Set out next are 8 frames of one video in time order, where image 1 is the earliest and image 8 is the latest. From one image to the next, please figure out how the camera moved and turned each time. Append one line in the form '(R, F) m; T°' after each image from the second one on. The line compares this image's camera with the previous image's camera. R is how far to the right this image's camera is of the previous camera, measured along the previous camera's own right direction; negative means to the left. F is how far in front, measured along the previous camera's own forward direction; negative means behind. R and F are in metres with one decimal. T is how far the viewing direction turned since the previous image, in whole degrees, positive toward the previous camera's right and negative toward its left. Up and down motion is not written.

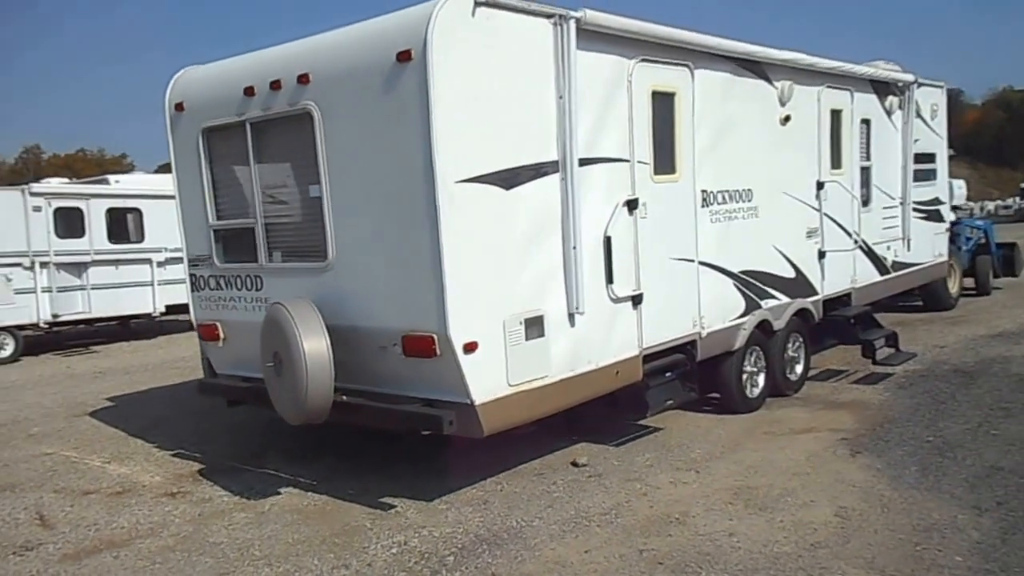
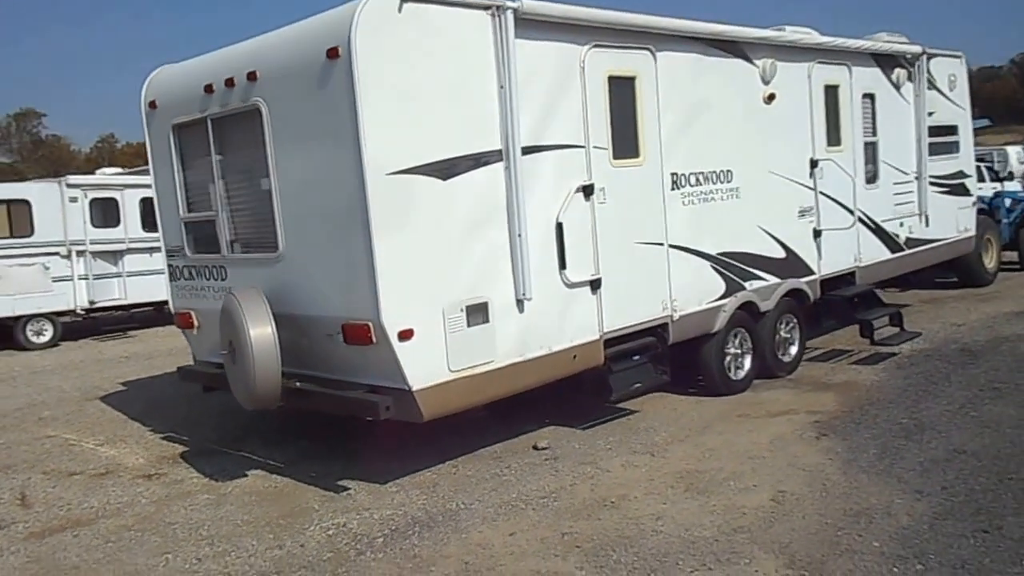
(+0.7, 0.0) m; -5°
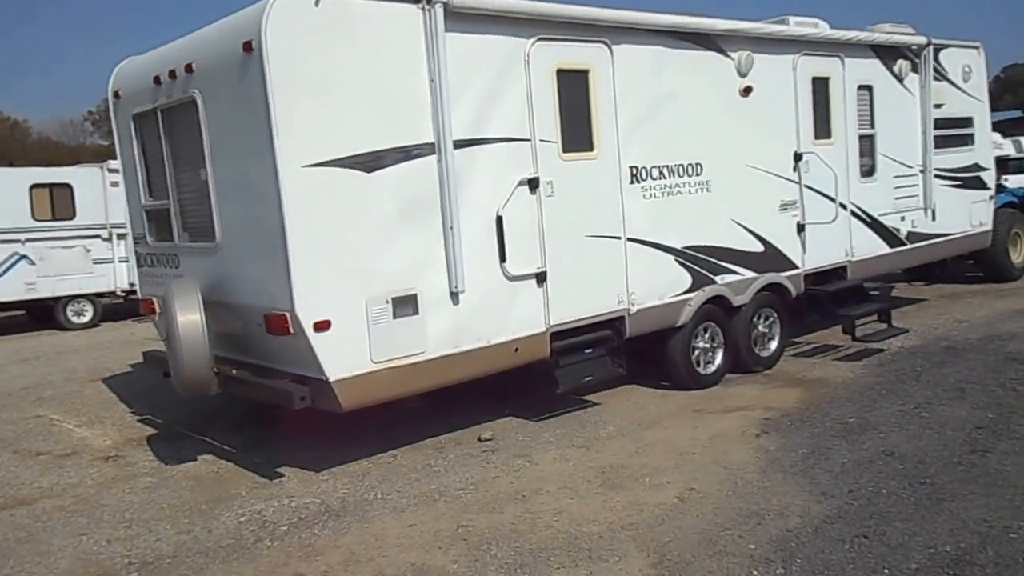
(+0.9, 0.0) m; -5°
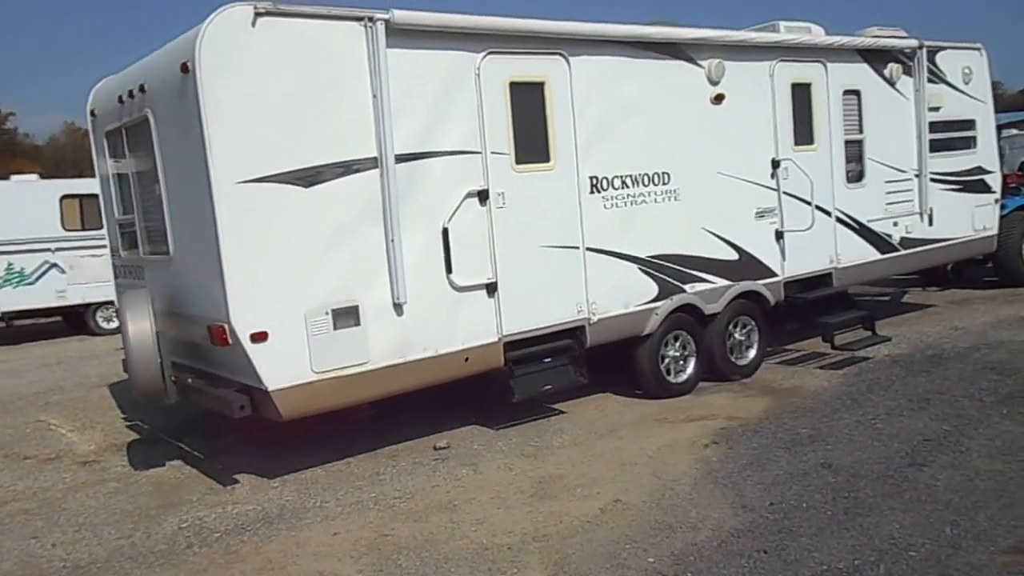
(+0.7, -0.1) m; -4°
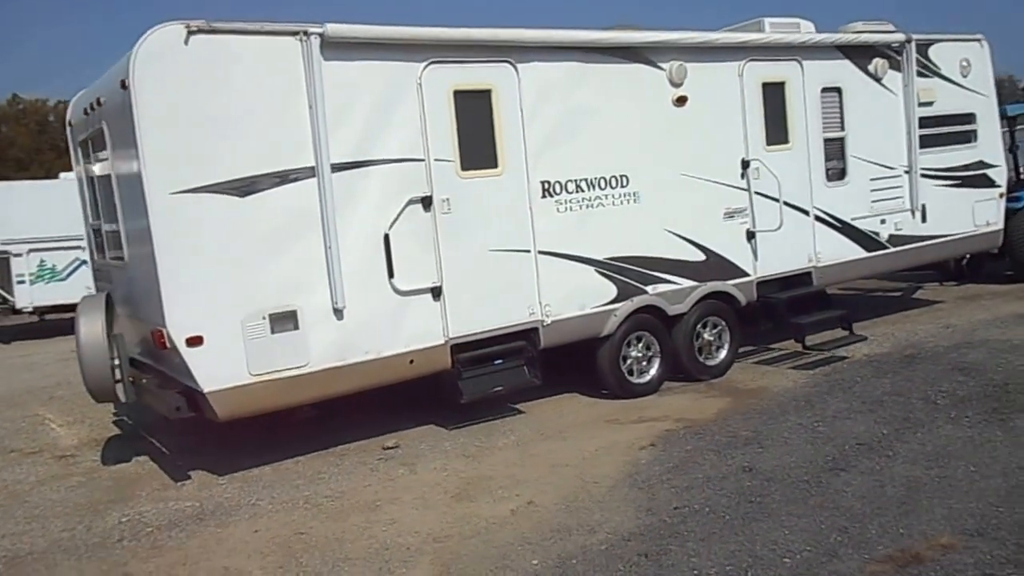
(+0.8, -0.1) m; -4°
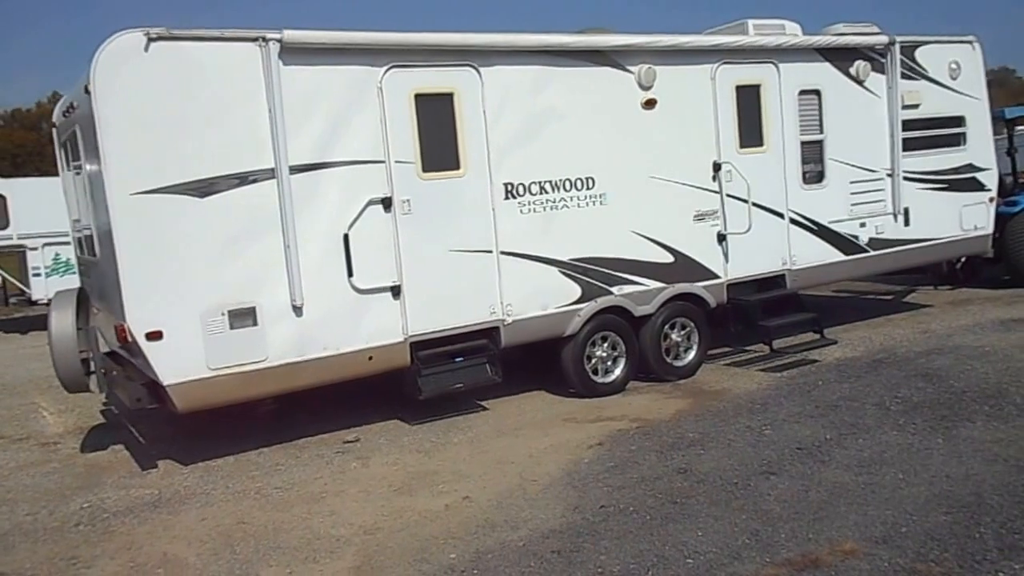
(+0.5, -0.1) m; -2°
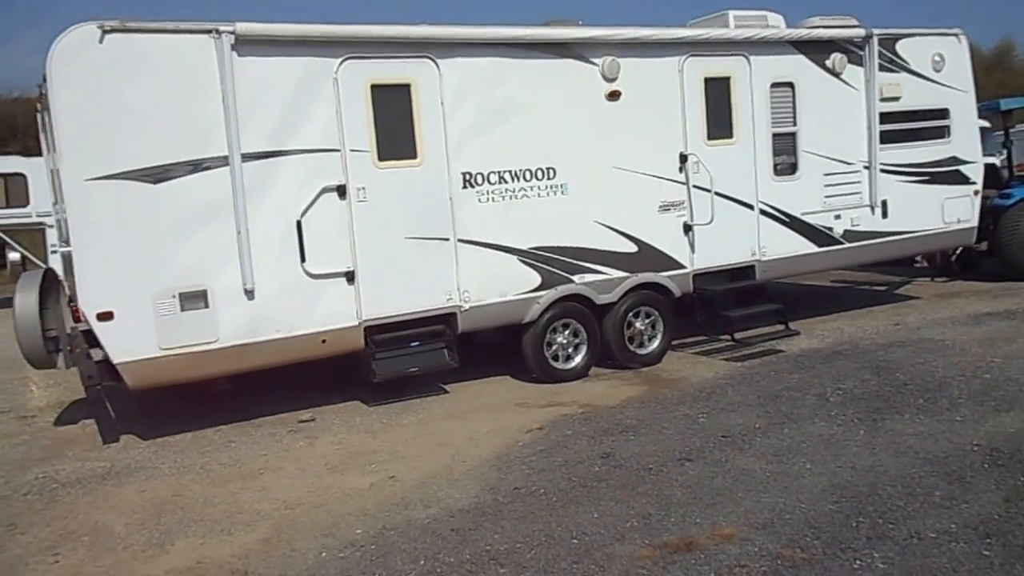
(+0.7, -0.2) m; -3°
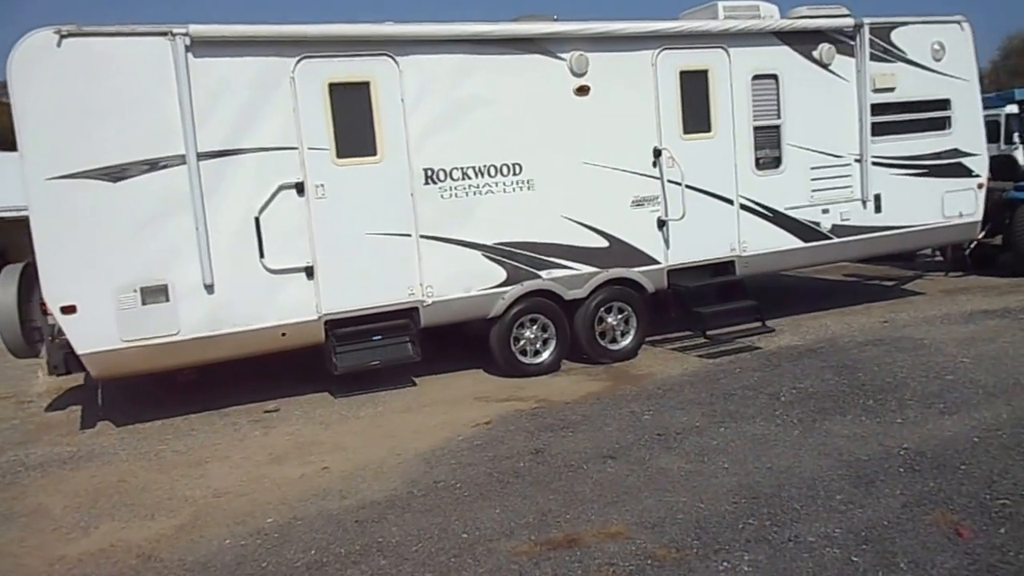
(+0.8, 0.0) m; -4°
